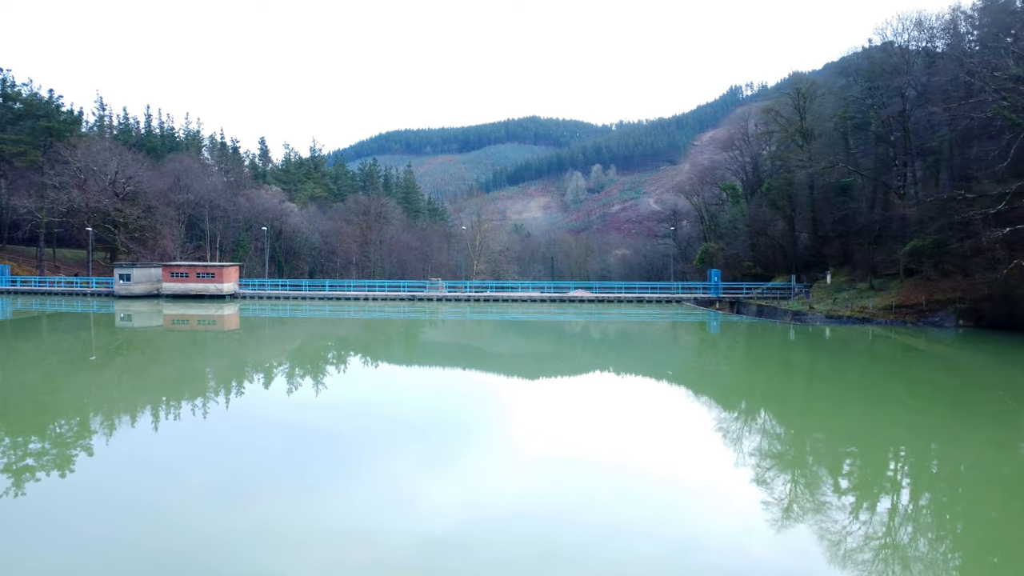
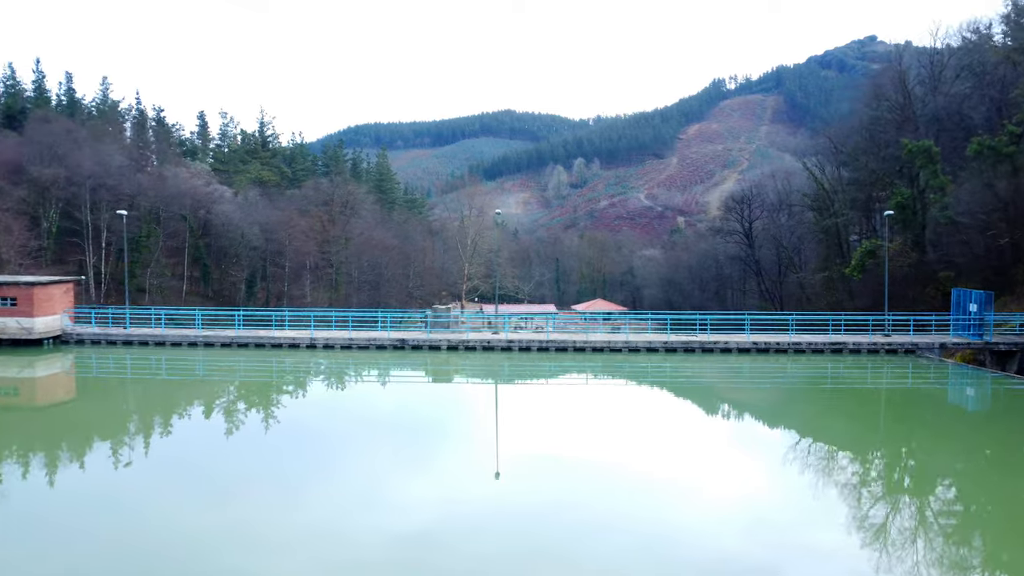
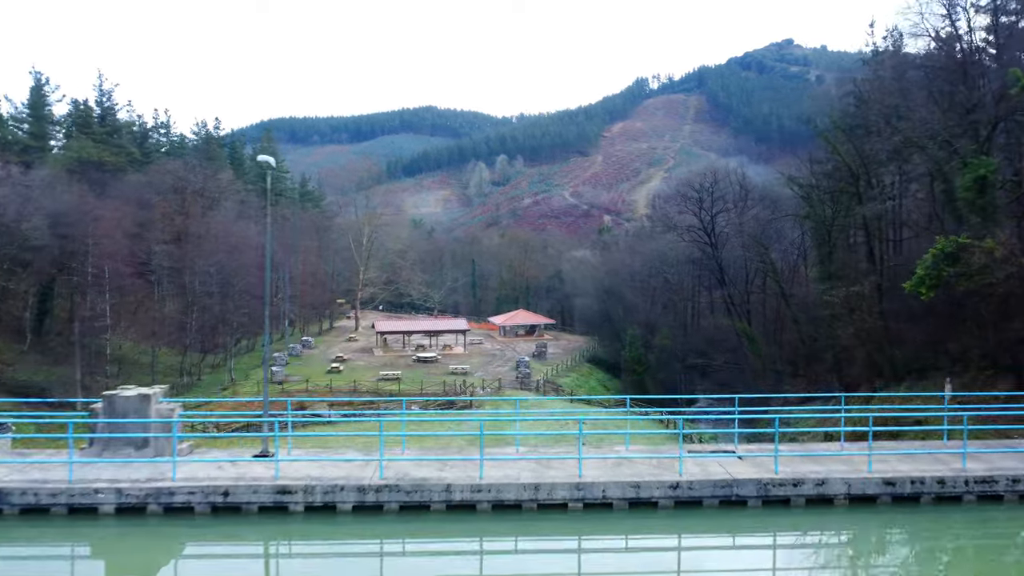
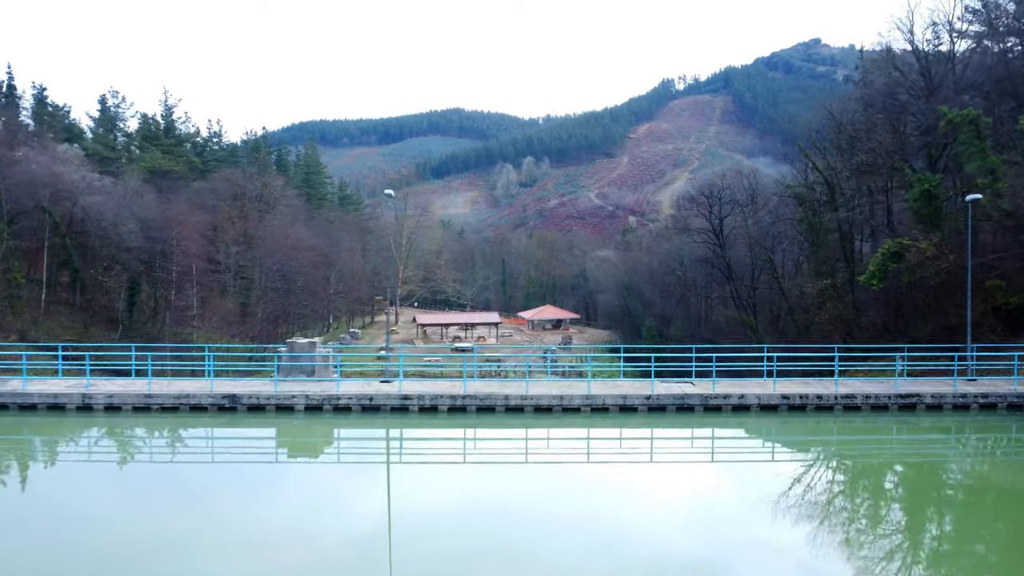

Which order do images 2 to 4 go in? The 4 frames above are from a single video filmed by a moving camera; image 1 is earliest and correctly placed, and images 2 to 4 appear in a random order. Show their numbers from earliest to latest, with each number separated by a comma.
2, 4, 3
